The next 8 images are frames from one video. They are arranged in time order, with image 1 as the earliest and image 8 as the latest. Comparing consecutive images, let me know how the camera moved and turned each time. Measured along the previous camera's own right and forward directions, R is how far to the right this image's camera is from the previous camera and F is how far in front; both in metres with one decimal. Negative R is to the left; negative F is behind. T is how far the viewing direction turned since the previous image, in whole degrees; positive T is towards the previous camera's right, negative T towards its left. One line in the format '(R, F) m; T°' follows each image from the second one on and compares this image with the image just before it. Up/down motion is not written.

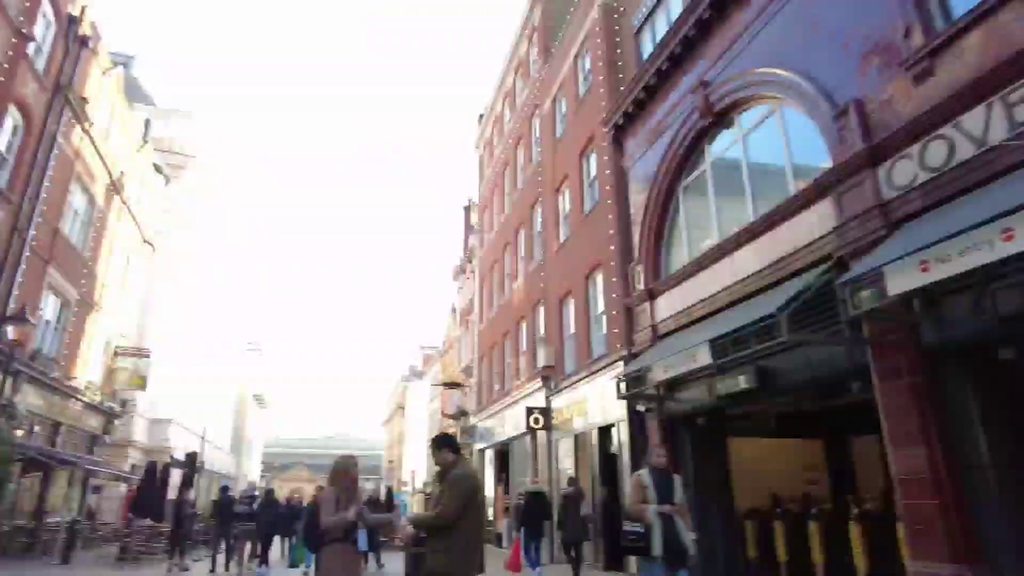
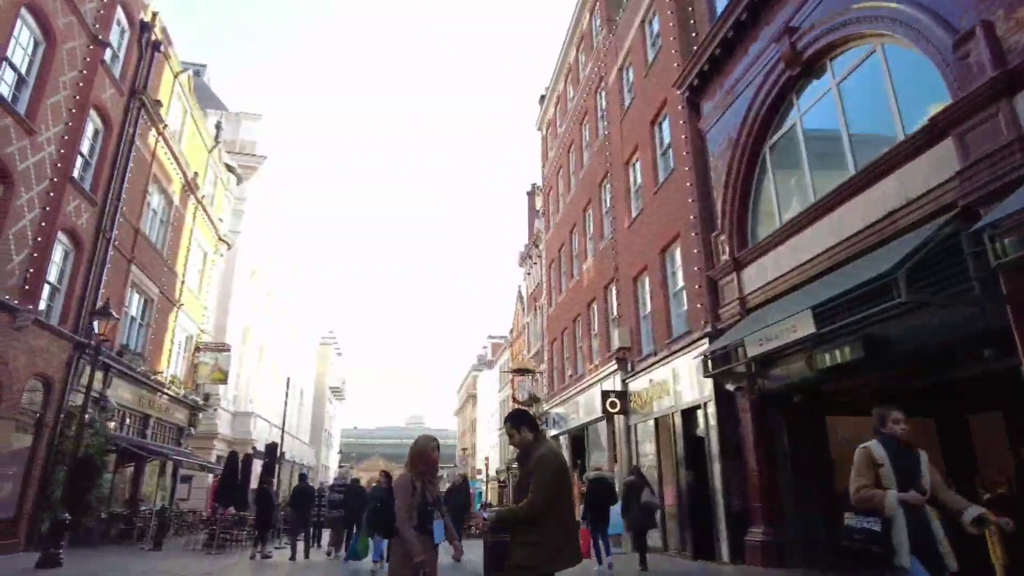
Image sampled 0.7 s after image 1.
(-0.1, +0.6) m; -6°
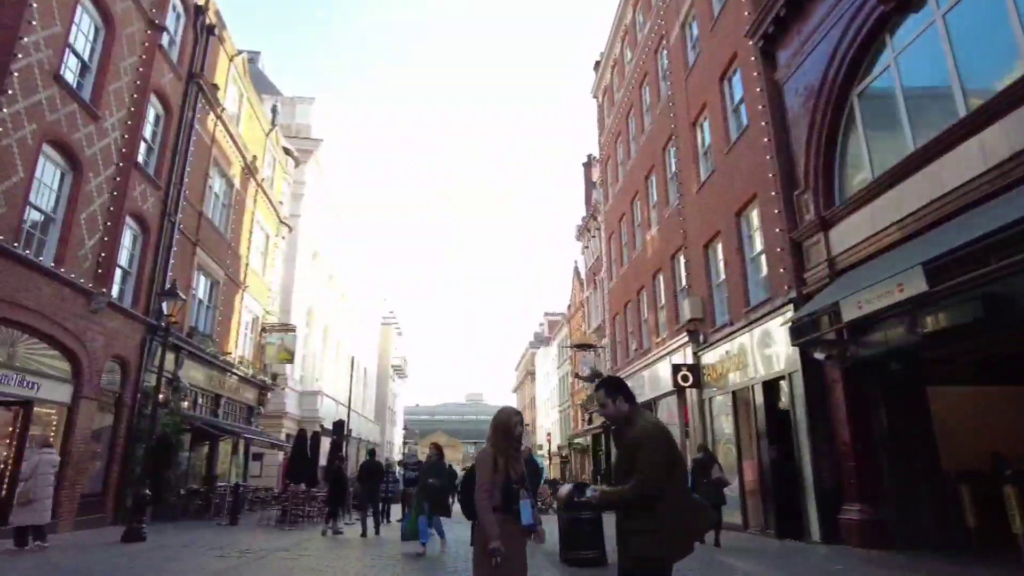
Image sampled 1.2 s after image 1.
(-0.2, +0.5) m; -5°
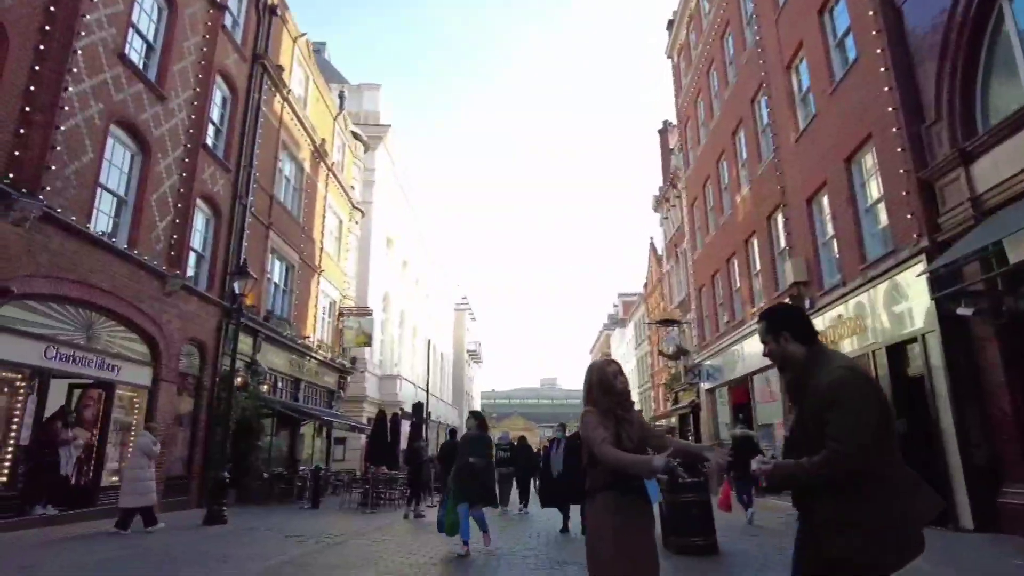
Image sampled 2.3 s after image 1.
(-0.2, +1.0) m; -6°
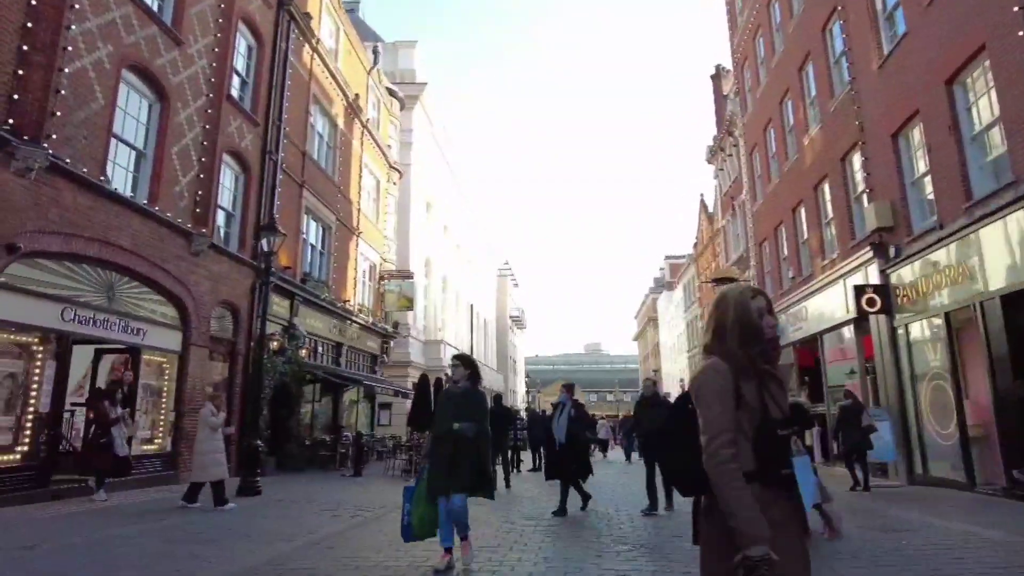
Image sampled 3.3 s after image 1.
(-0.1, +1.1) m; -4°
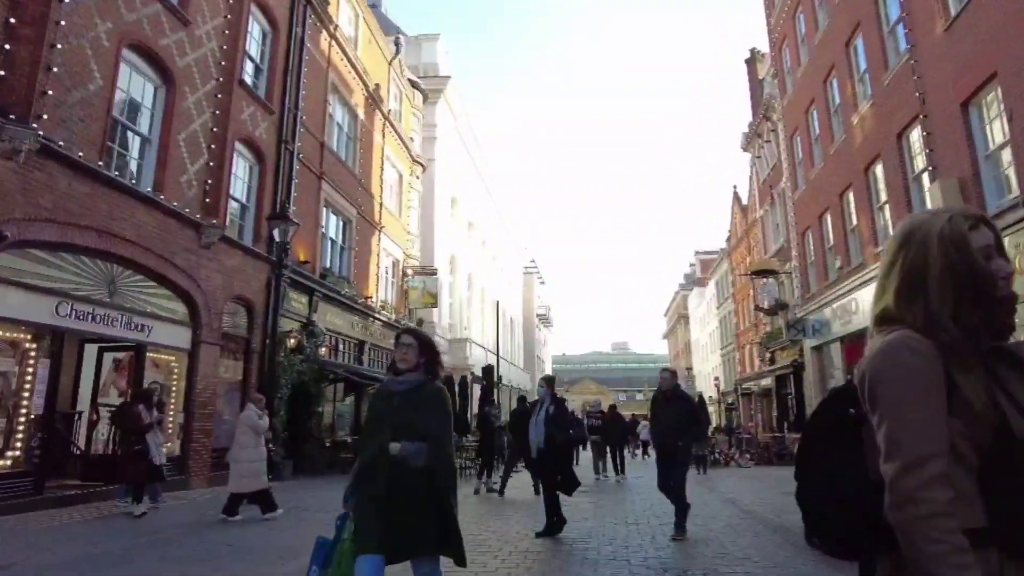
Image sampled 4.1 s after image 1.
(0.0, +0.9) m; -2°
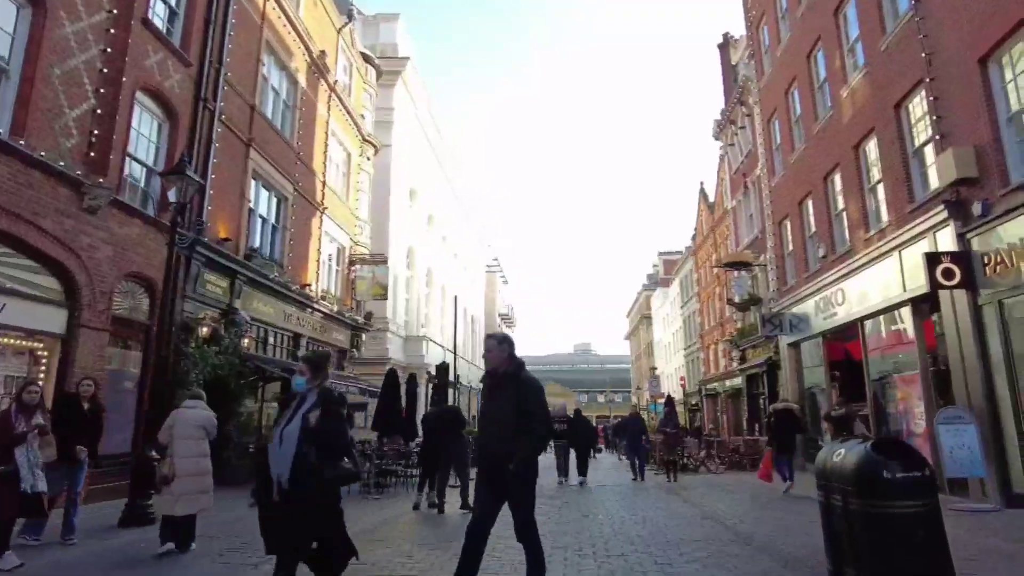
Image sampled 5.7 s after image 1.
(+0.2, +1.8) m; +3°
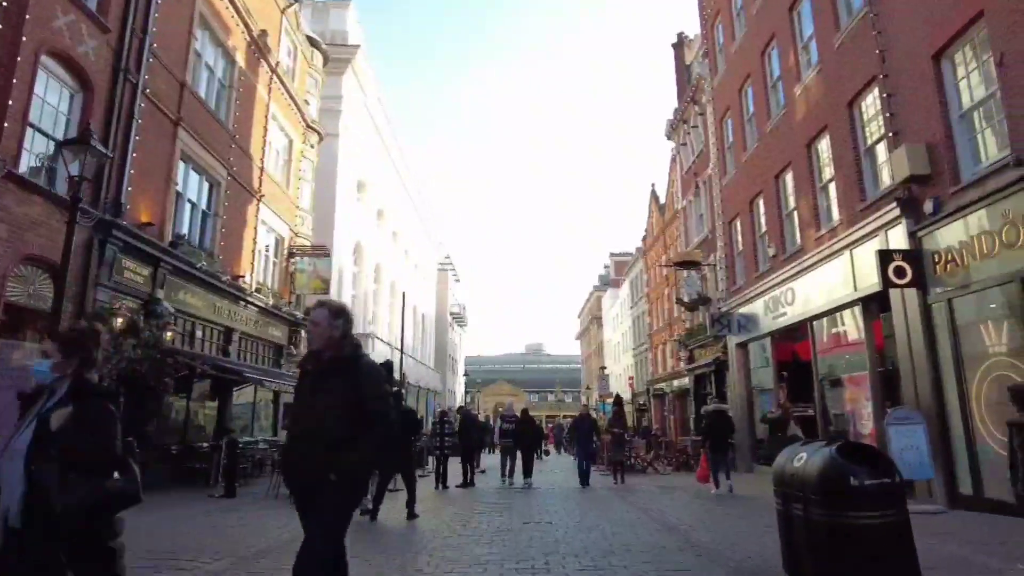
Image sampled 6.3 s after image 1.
(+0.1, +0.6) m; +4°
